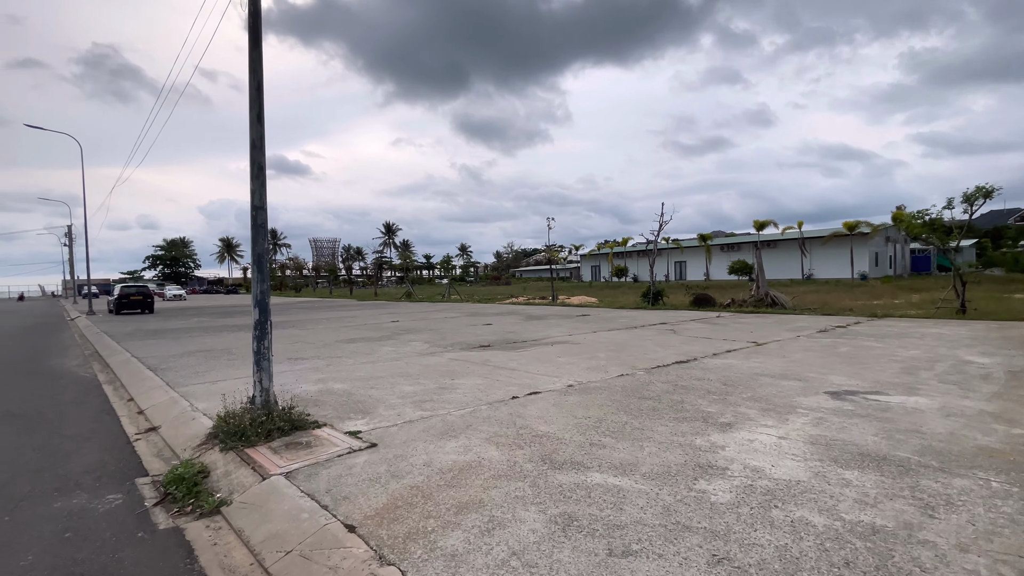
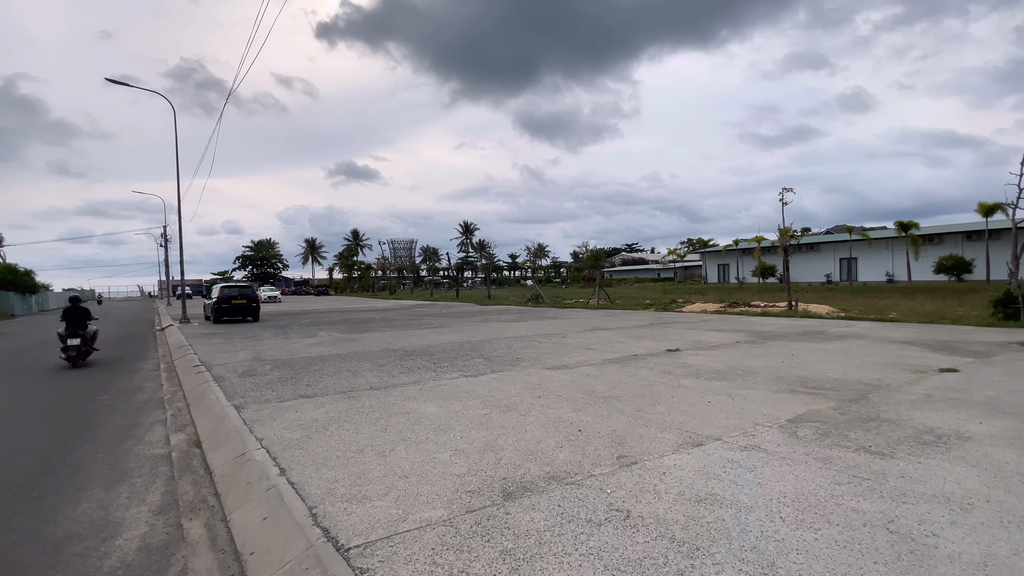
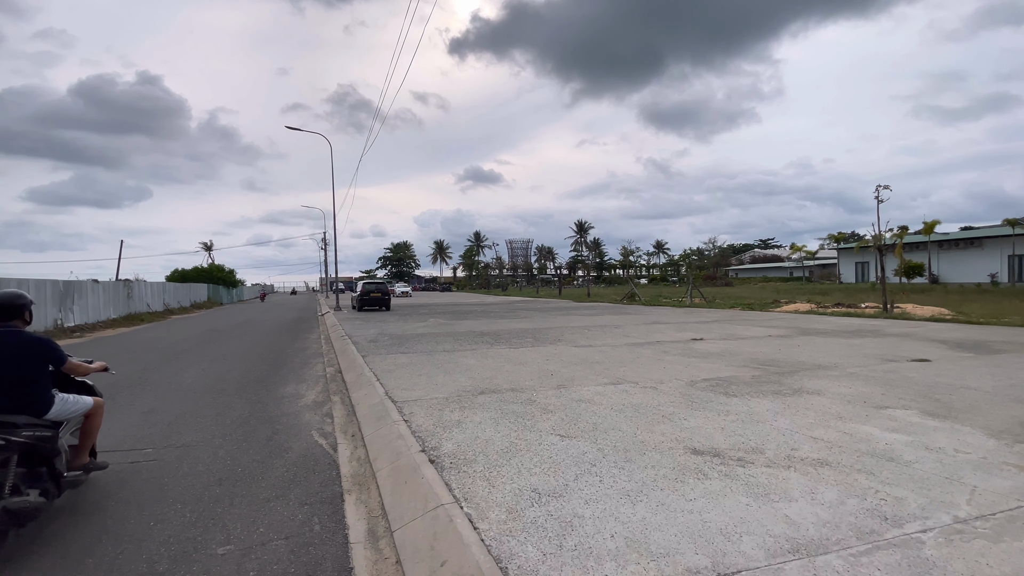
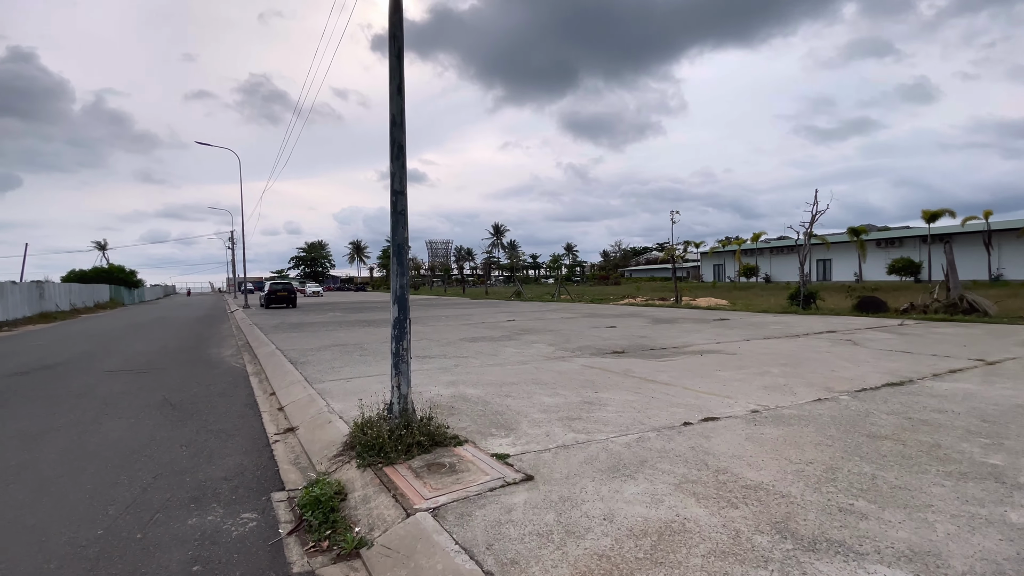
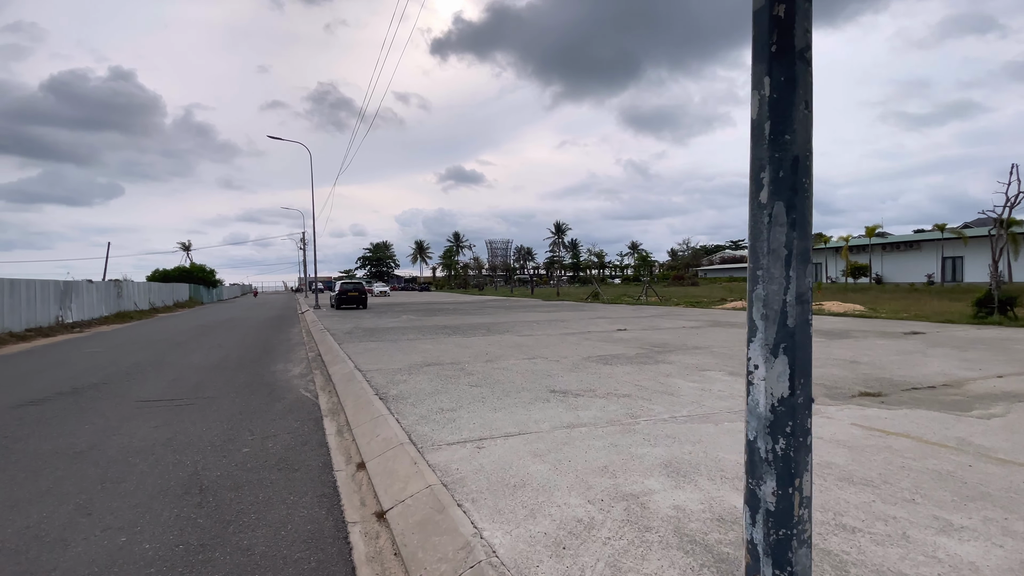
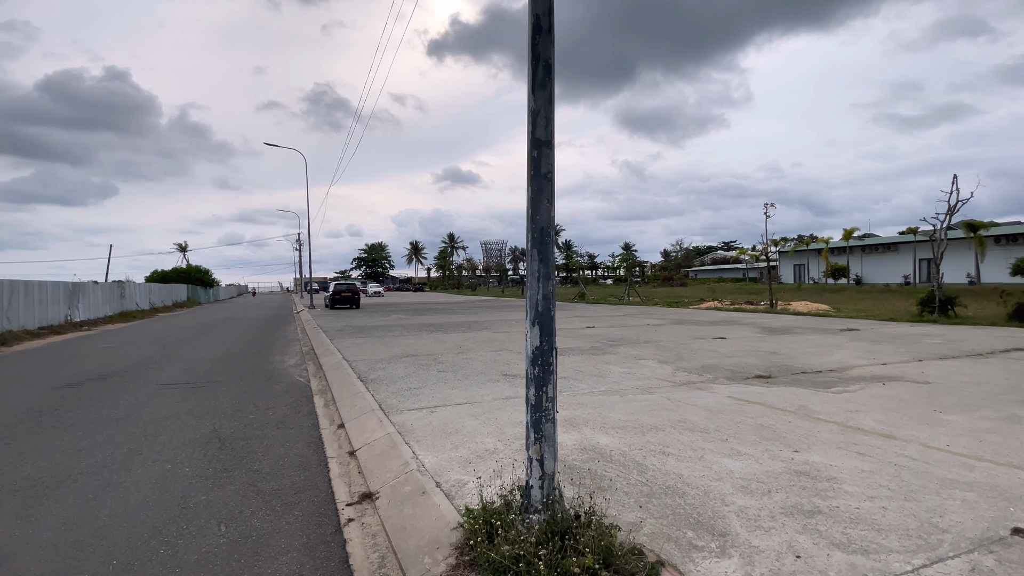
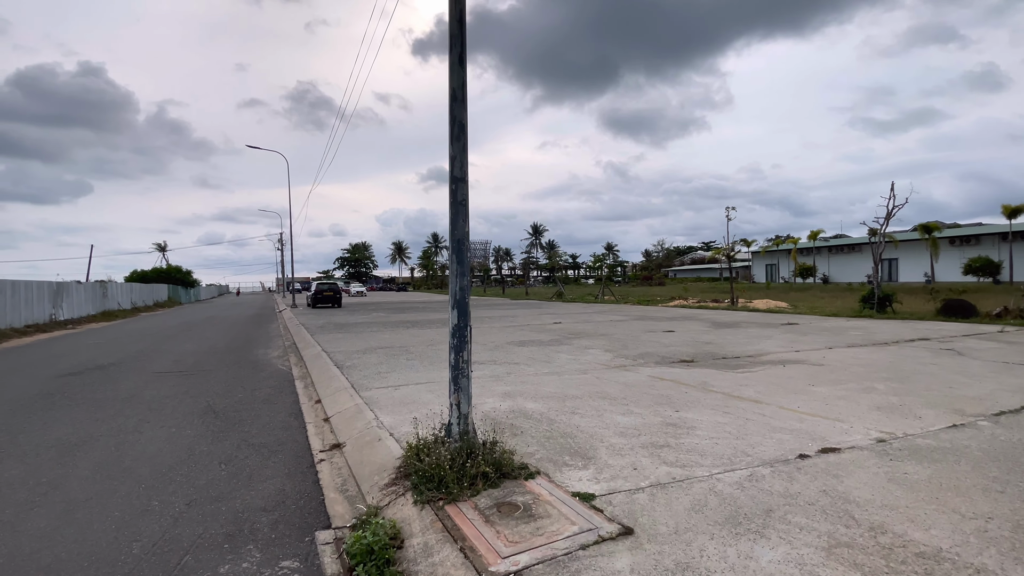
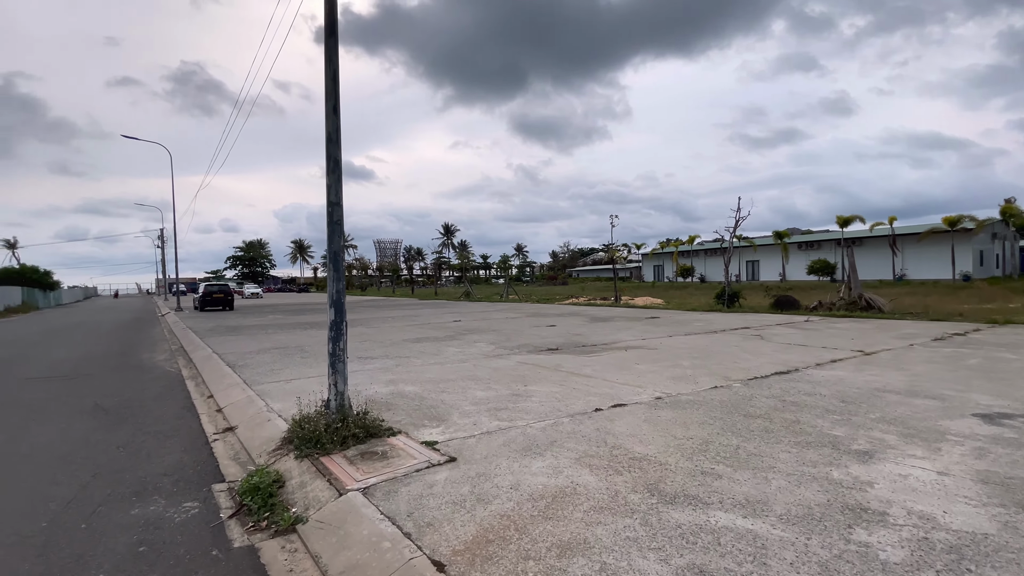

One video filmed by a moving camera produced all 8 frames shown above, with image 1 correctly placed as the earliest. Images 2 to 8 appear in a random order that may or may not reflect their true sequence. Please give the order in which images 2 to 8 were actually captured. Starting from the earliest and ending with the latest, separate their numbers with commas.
8, 4, 7, 6, 5, 3, 2
